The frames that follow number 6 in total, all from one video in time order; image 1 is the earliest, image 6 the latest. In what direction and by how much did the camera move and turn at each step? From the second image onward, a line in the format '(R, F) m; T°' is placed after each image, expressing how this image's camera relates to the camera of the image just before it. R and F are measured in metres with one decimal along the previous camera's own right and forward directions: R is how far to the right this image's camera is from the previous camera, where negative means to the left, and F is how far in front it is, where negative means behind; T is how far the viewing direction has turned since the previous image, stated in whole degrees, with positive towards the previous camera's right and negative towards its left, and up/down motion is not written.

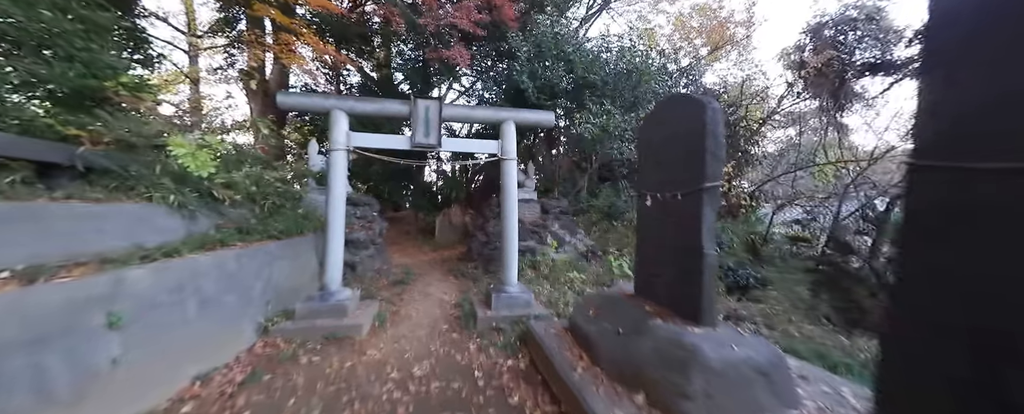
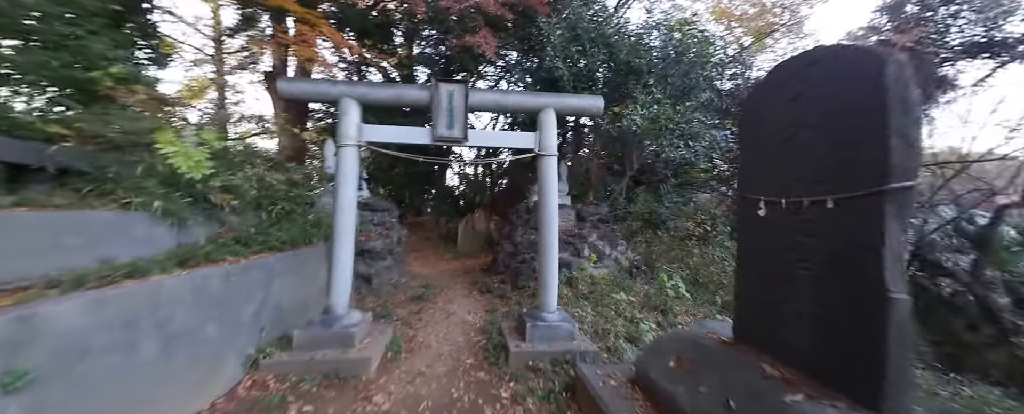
(-0.2, +0.9) m; -4°
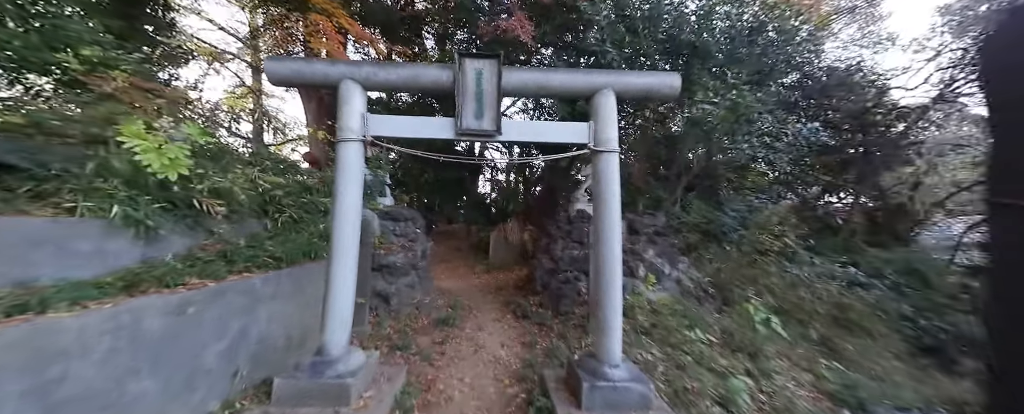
(-0.2, +1.0) m; -6°
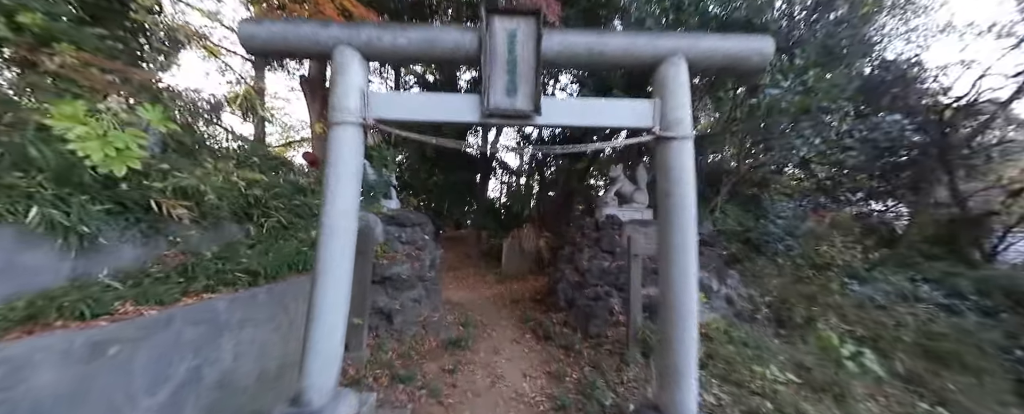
(-0.2, +0.8) m; -1°
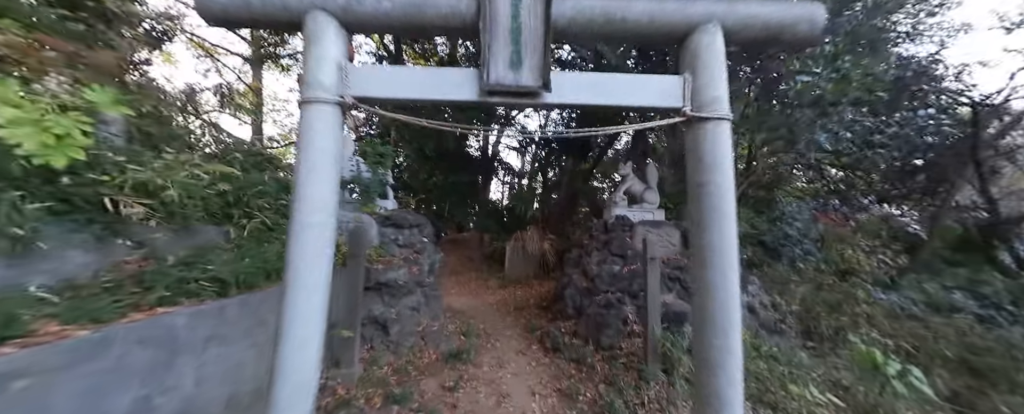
(-0.1, +0.4) m; 0°
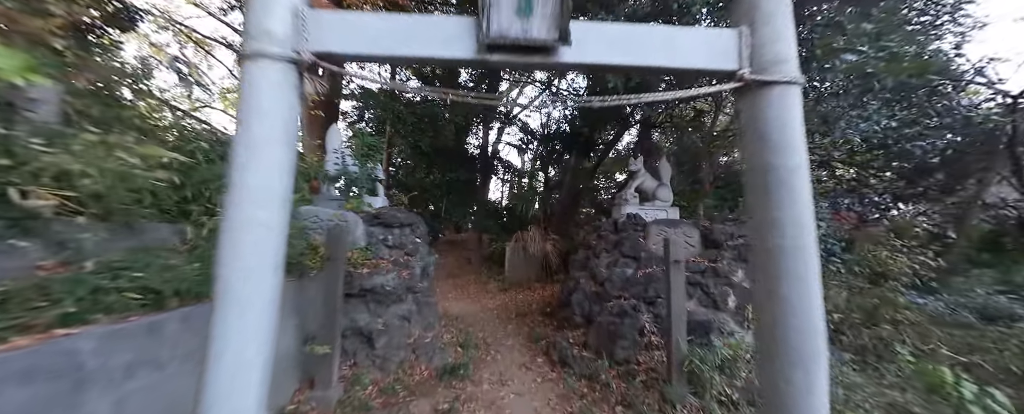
(0.0, +0.5) m; 0°
